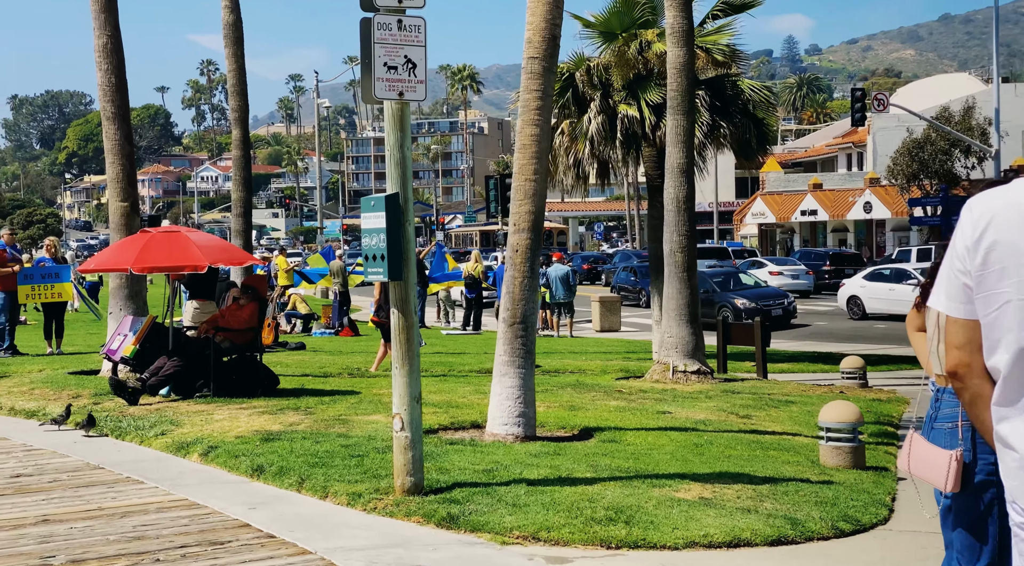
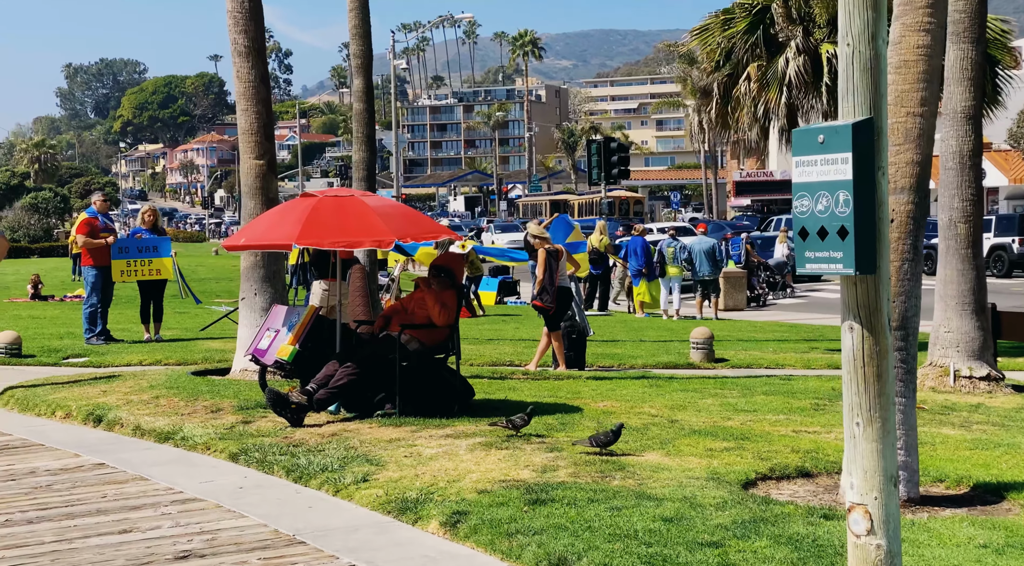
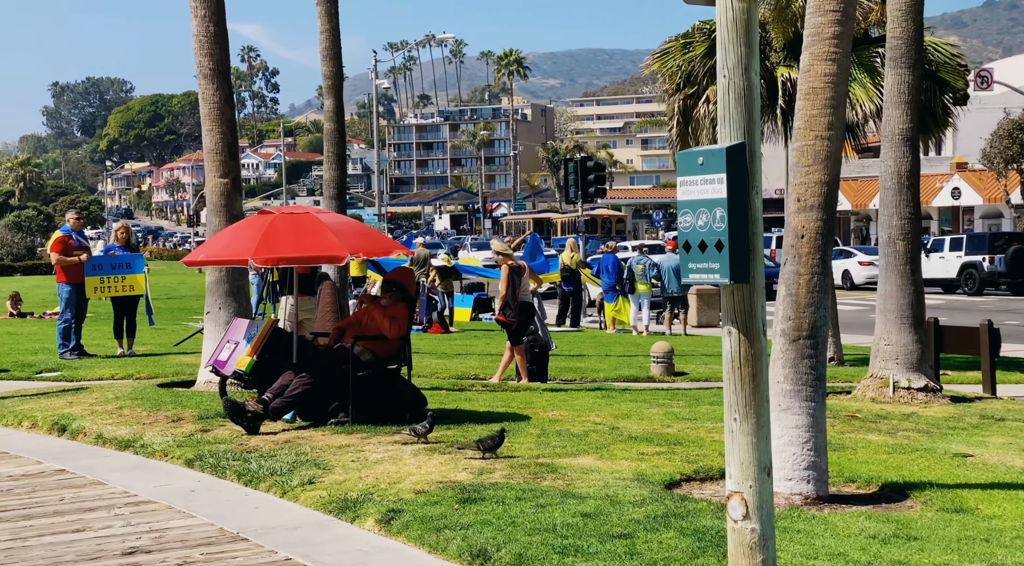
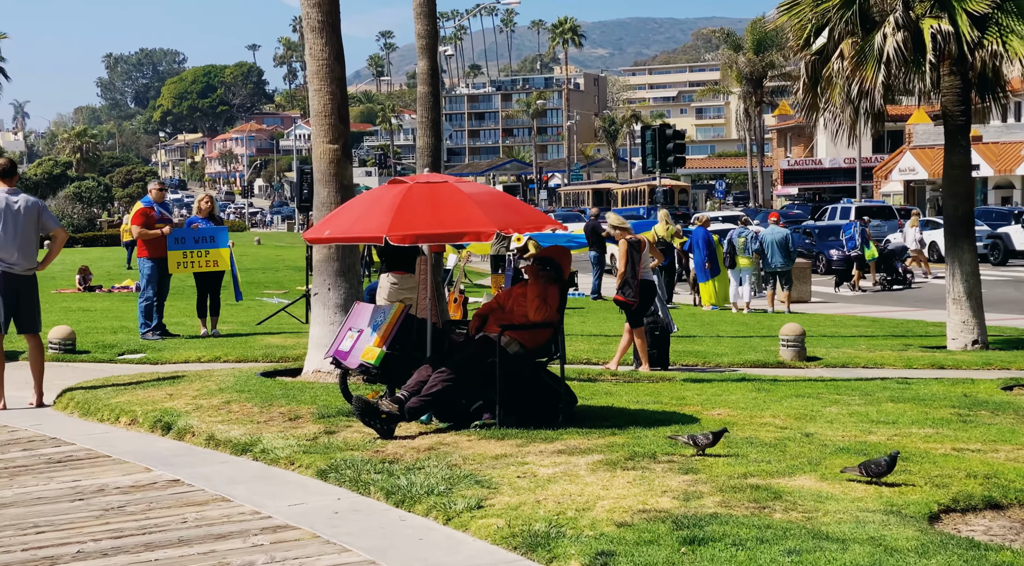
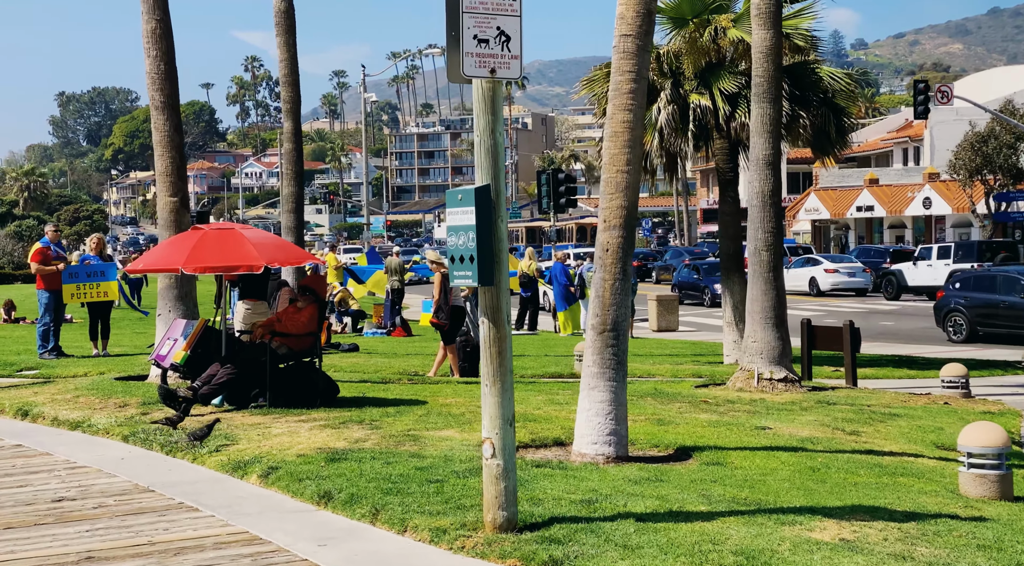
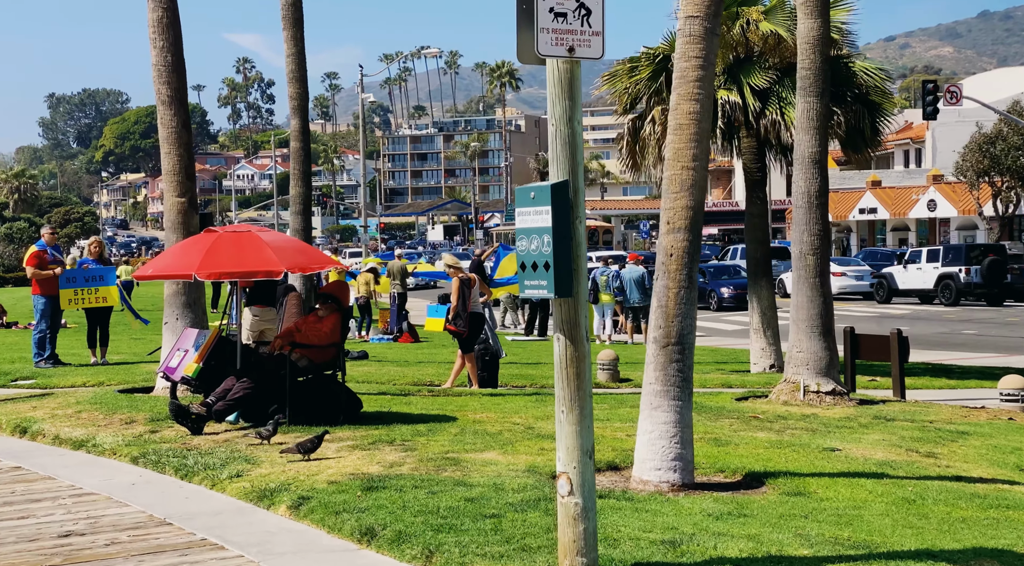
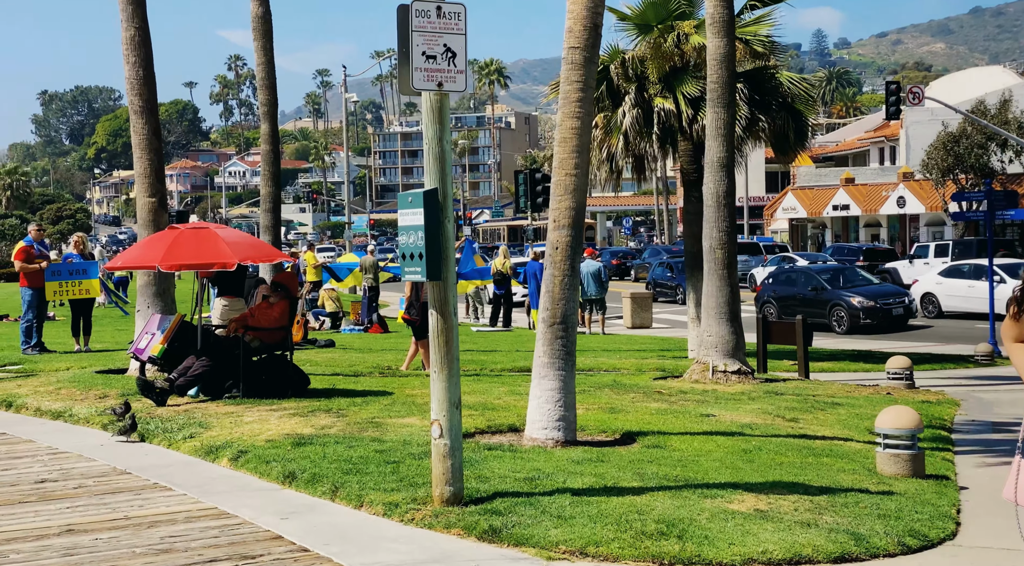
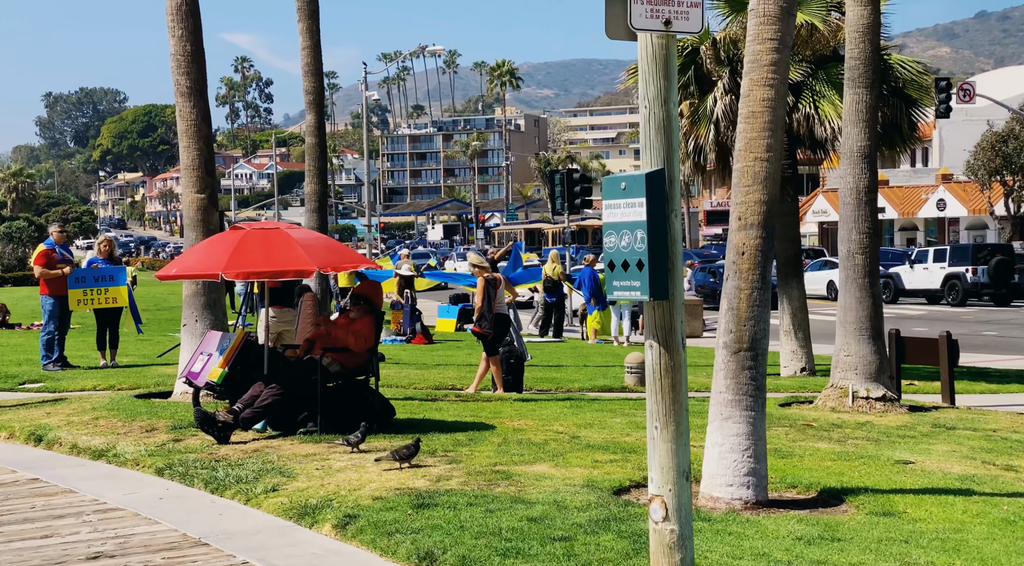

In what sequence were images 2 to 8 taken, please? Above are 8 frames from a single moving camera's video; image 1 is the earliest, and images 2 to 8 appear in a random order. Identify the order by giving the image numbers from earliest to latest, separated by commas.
7, 5, 6, 8, 3, 2, 4
